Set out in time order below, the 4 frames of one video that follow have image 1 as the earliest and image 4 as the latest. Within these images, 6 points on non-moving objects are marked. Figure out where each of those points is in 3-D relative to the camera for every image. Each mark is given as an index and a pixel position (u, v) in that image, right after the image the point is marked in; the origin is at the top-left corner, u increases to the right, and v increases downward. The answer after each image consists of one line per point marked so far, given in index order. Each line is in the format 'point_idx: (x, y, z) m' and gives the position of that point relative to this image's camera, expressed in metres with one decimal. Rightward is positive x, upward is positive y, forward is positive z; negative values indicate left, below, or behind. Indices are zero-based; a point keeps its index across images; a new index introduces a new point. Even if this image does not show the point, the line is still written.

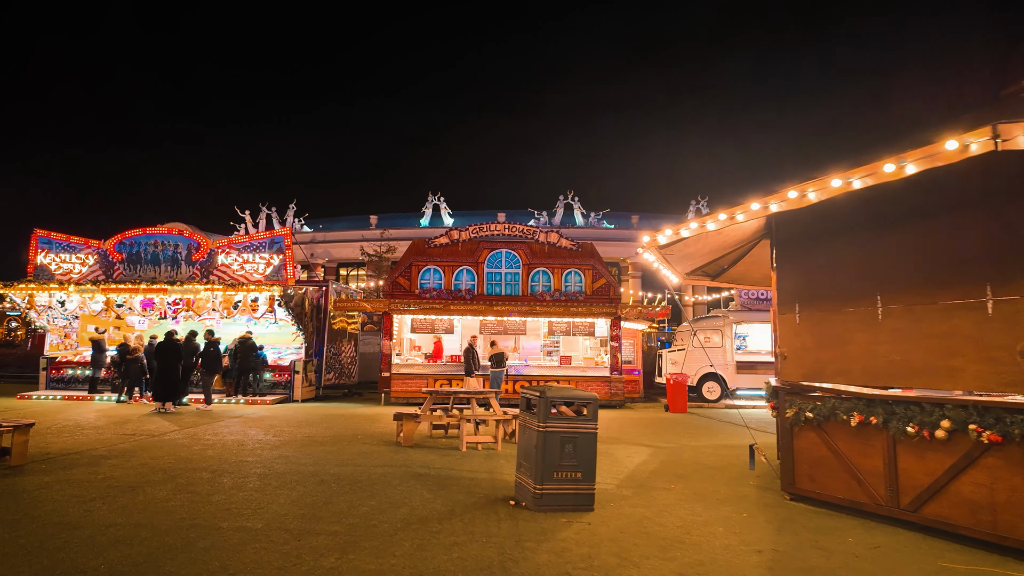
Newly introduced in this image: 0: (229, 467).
0: (-3.0, -1.9, +6.2) m
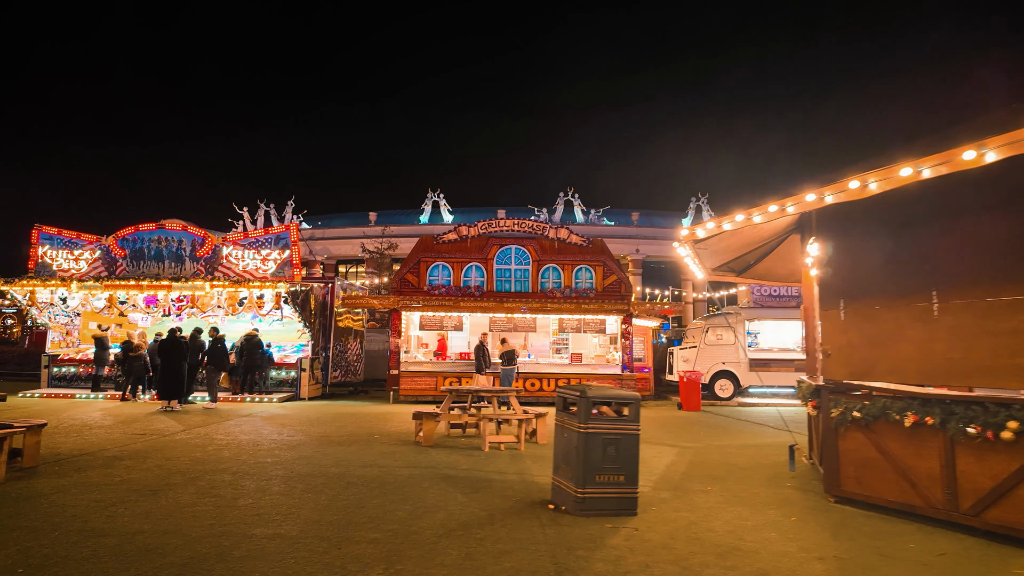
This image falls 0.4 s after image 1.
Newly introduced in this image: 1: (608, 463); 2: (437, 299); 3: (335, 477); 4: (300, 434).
0: (-2.7, -1.8, +6.0) m
1: (+0.8, -1.4, +4.6) m
2: (-1.9, -0.3, +14.9) m
3: (-1.7, -1.8, +5.7) m
4: (-3.2, -2.2, +8.8) m
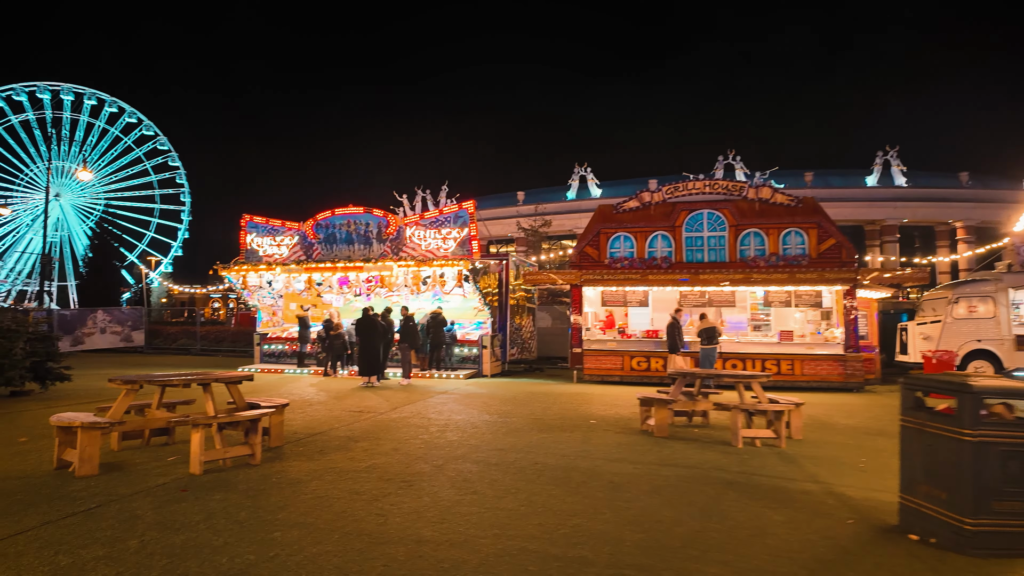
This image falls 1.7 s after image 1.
0: (-0.2, -1.6, +5.5) m
1: (+2.8, -1.1, +3.3) m
2: (+2.6, +0.4, +13.9) m
3: (+0.6, -1.5, +4.9) m
4: (0.0, -1.8, +8.3) m
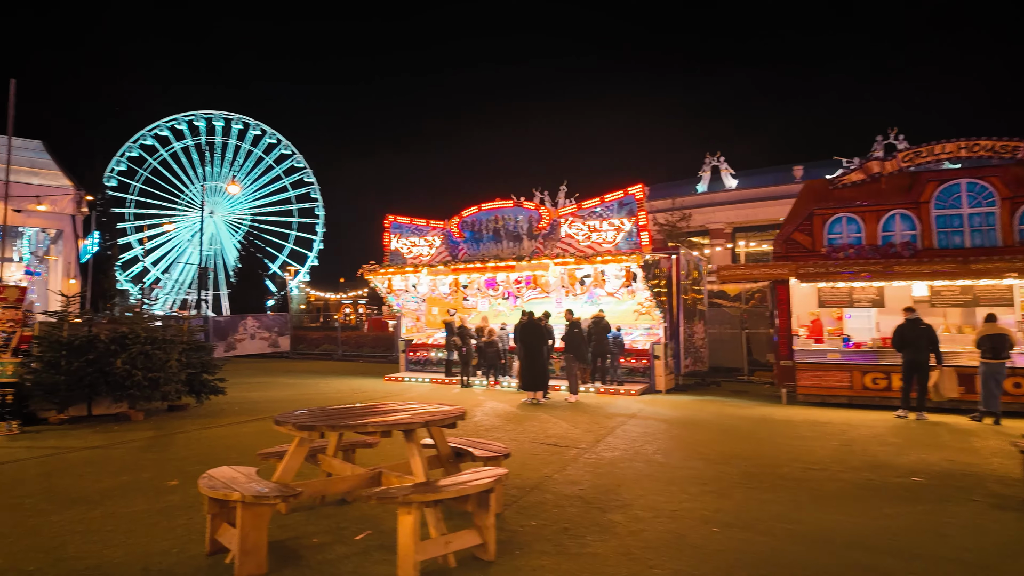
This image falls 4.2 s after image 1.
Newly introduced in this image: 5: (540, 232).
0: (+1.9, -1.5, +3.2) m
1: (+4.4, -1.0, +0.5) m
2: (+6.2, +0.4, +11.0) m
3: (+2.6, -1.5, +2.5) m
4: (+2.6, -1.8, +6.0) m
5: (+0.7, +1.4, +14.5) m
